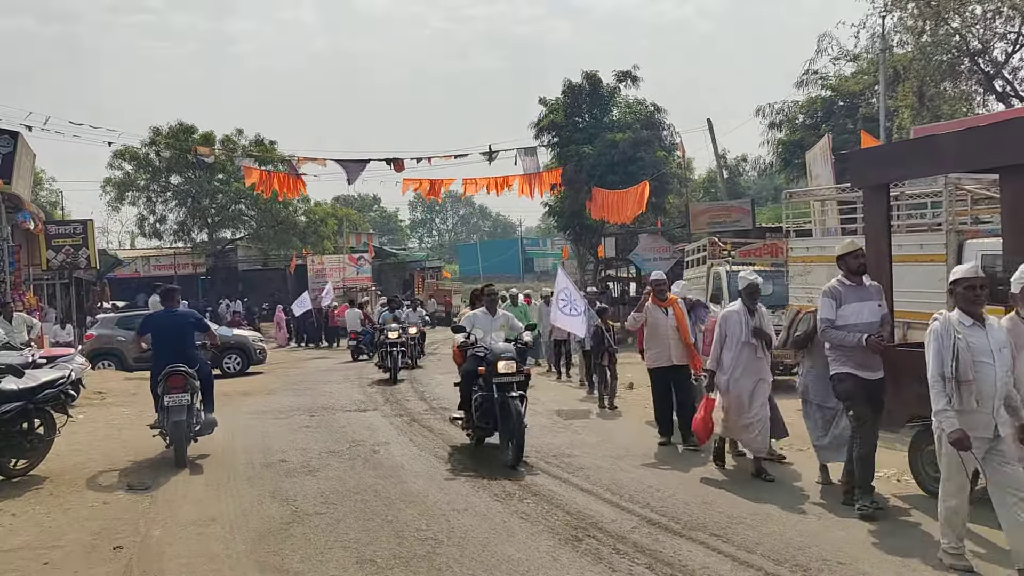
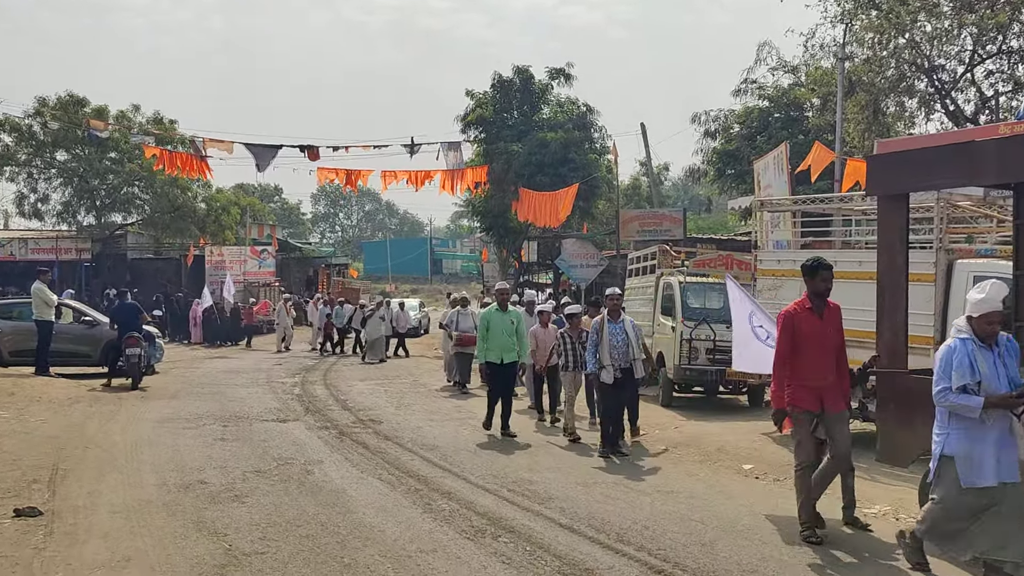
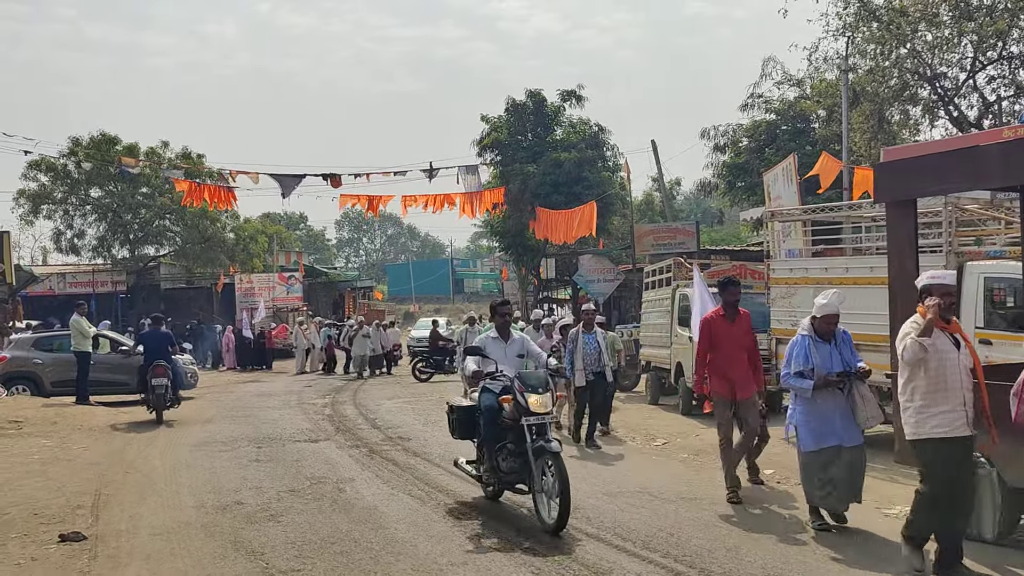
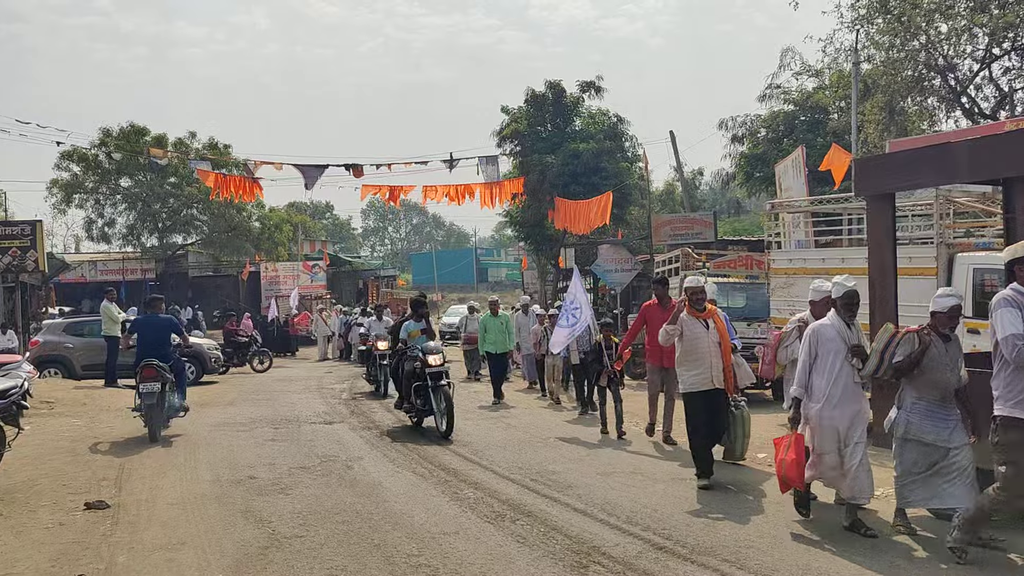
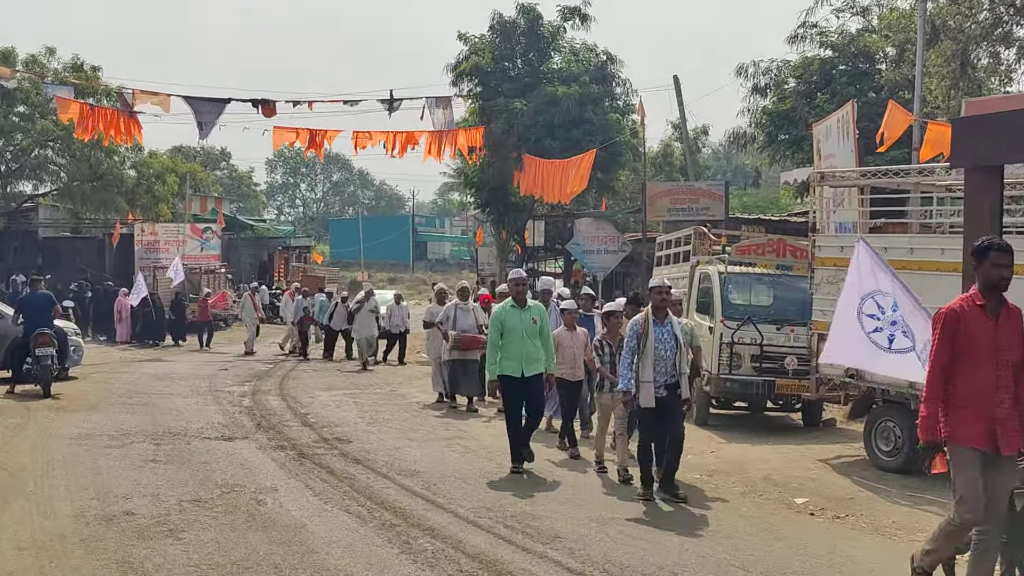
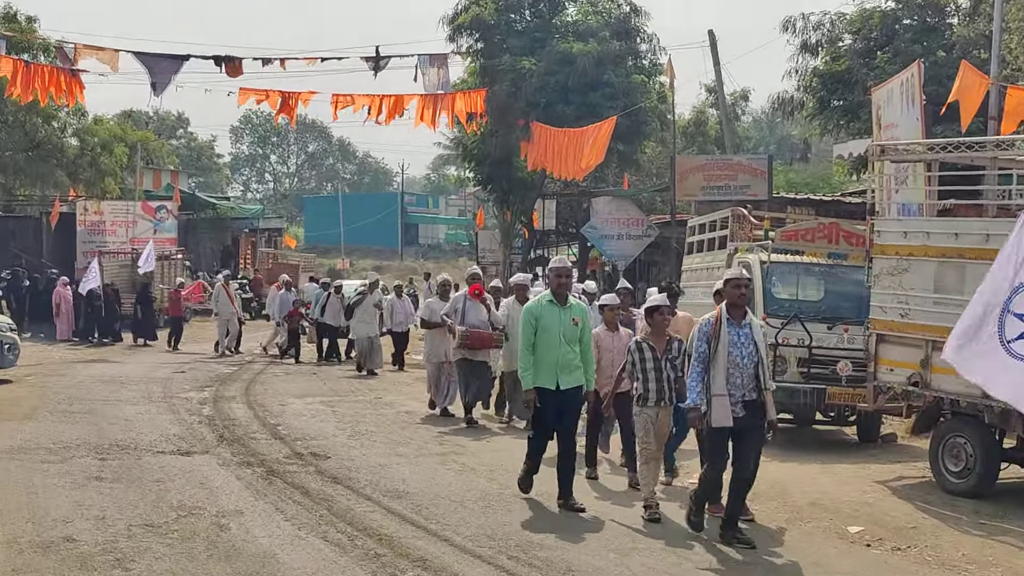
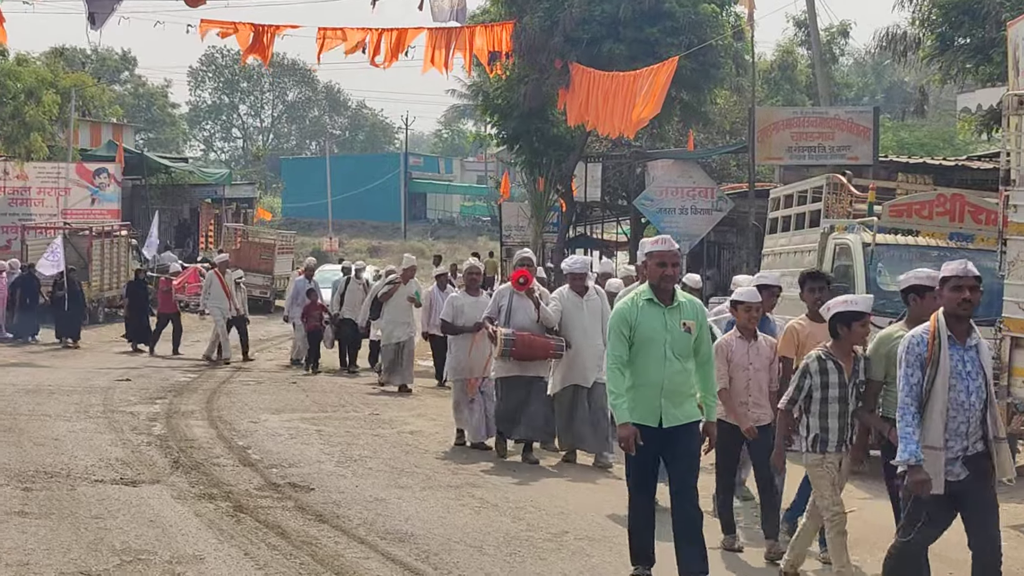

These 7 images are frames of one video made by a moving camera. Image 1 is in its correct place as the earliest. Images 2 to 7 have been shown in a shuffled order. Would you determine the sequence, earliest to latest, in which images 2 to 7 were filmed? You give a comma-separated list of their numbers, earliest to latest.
4, 3, 2, 5, 6, 7
